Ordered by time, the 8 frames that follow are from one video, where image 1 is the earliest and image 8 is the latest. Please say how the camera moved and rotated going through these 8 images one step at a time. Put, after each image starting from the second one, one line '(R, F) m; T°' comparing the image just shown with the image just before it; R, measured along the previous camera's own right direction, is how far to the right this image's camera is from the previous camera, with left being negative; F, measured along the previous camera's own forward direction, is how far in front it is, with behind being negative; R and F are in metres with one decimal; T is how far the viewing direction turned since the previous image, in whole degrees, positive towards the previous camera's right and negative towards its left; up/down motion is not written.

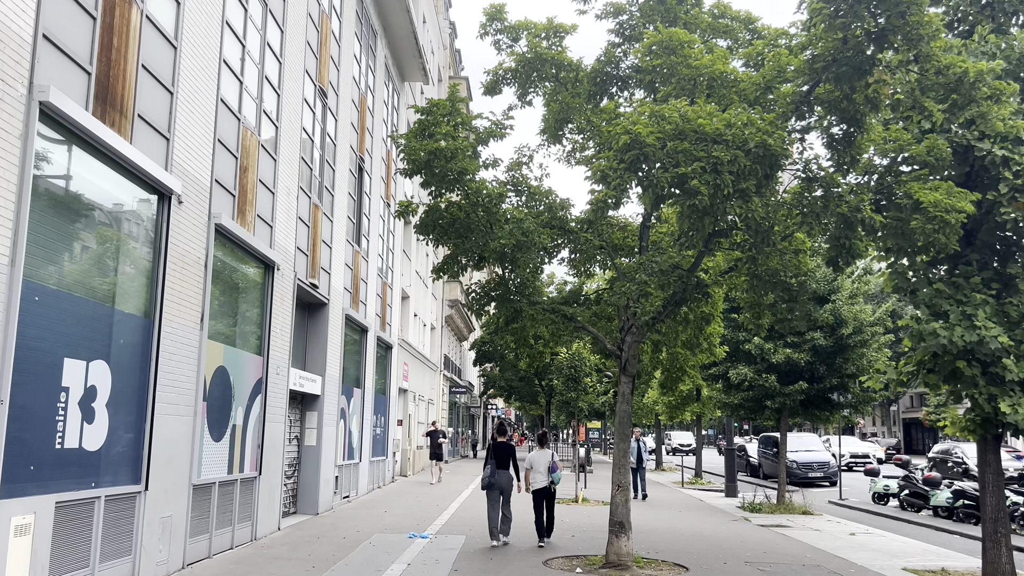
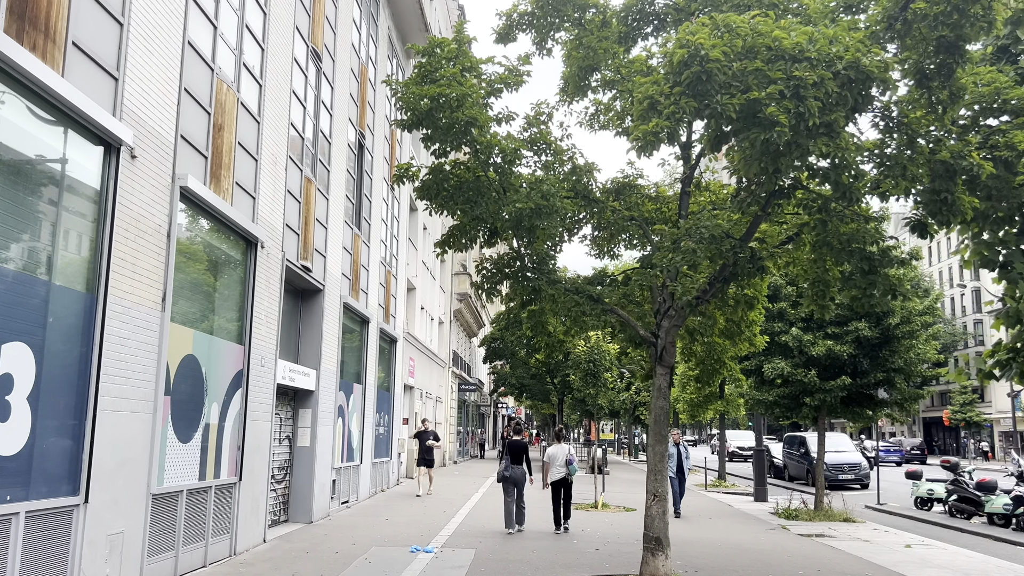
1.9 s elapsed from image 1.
(-0.1, +1.5) m; -1°
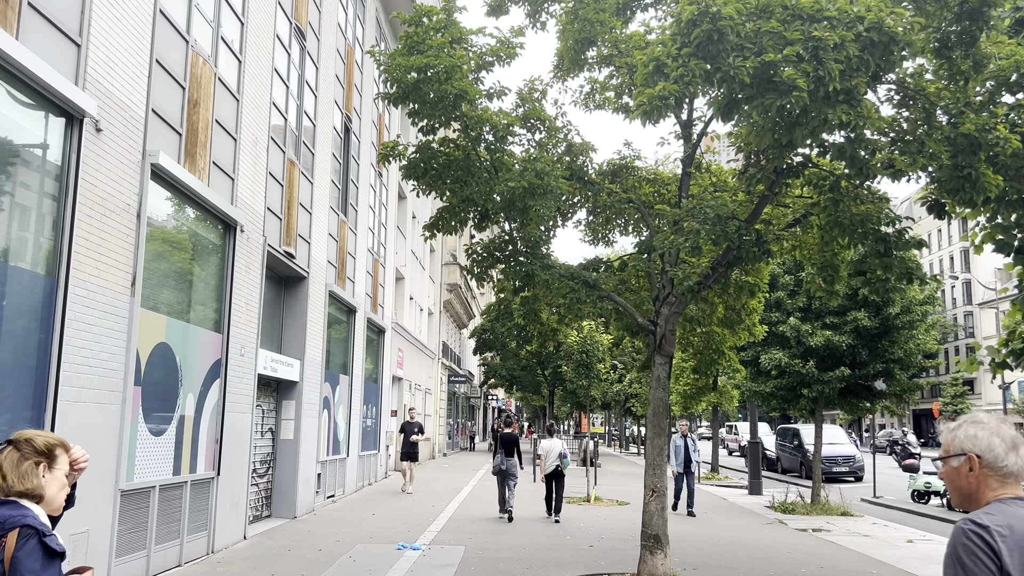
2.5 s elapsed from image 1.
(0.0, +0.5) m; +1°
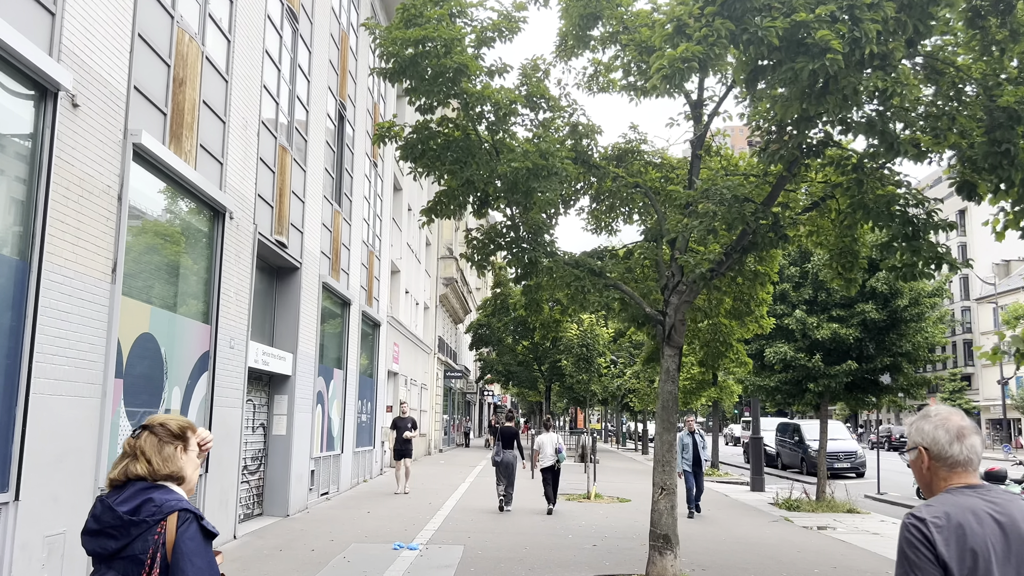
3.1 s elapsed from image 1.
(-0.1, +0.4) m; 0°
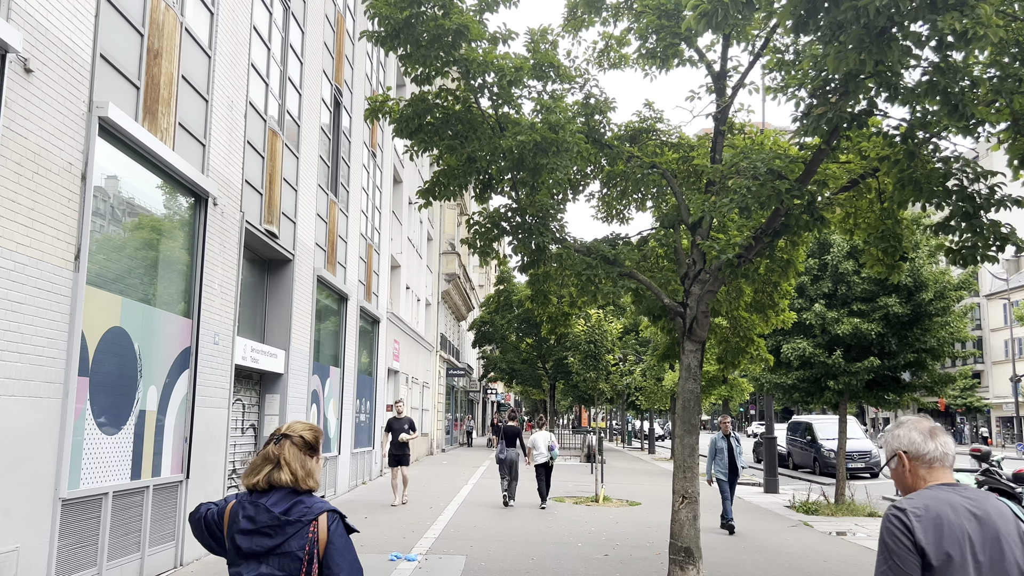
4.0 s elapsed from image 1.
(0.0, +0.7) m; 0°
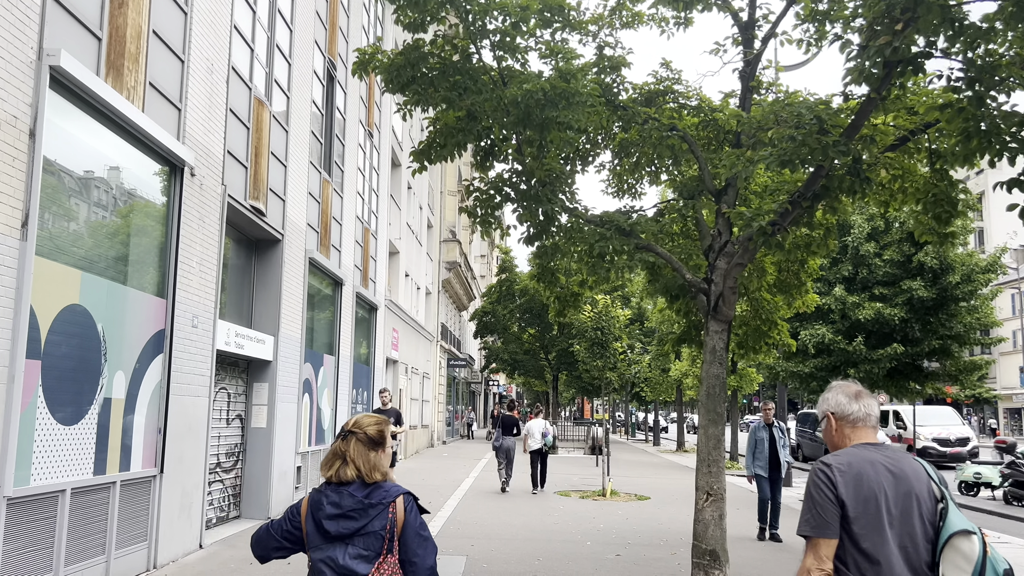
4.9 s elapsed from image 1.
(0.0, +0.8) m; 0°
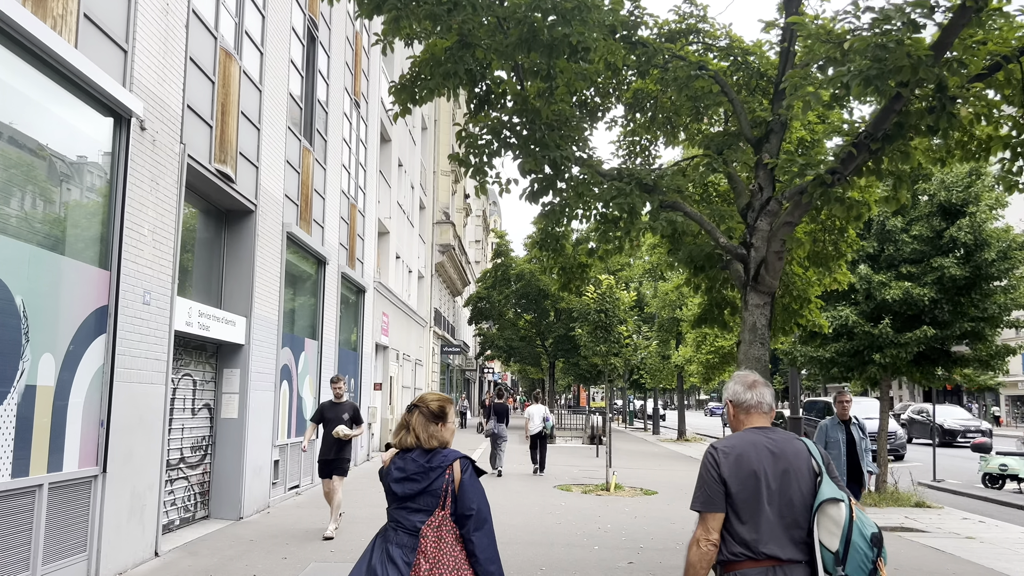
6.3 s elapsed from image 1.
(0.0, +1.1) m; 0°
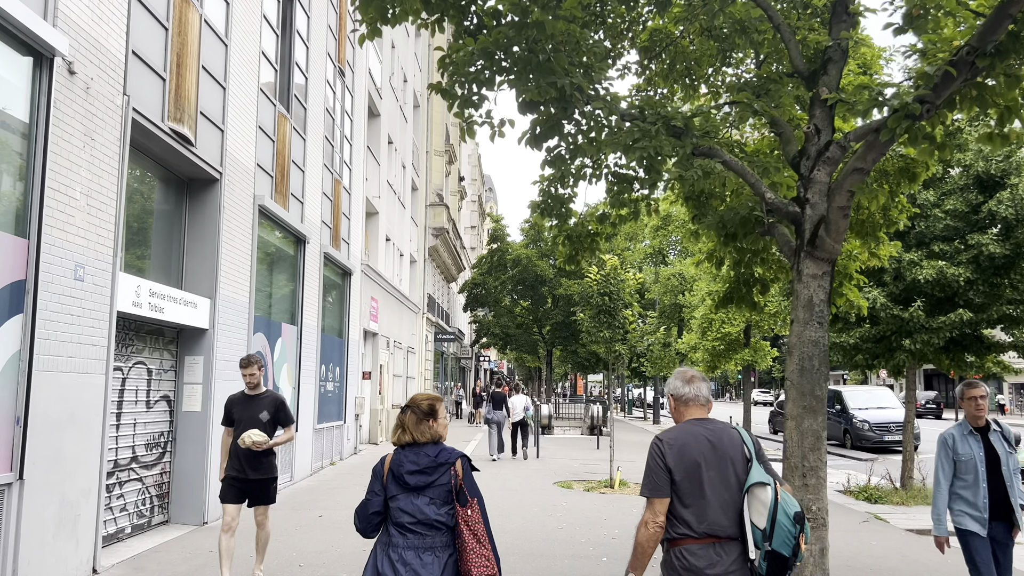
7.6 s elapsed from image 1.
(0.0, +1.1) m; 0°
